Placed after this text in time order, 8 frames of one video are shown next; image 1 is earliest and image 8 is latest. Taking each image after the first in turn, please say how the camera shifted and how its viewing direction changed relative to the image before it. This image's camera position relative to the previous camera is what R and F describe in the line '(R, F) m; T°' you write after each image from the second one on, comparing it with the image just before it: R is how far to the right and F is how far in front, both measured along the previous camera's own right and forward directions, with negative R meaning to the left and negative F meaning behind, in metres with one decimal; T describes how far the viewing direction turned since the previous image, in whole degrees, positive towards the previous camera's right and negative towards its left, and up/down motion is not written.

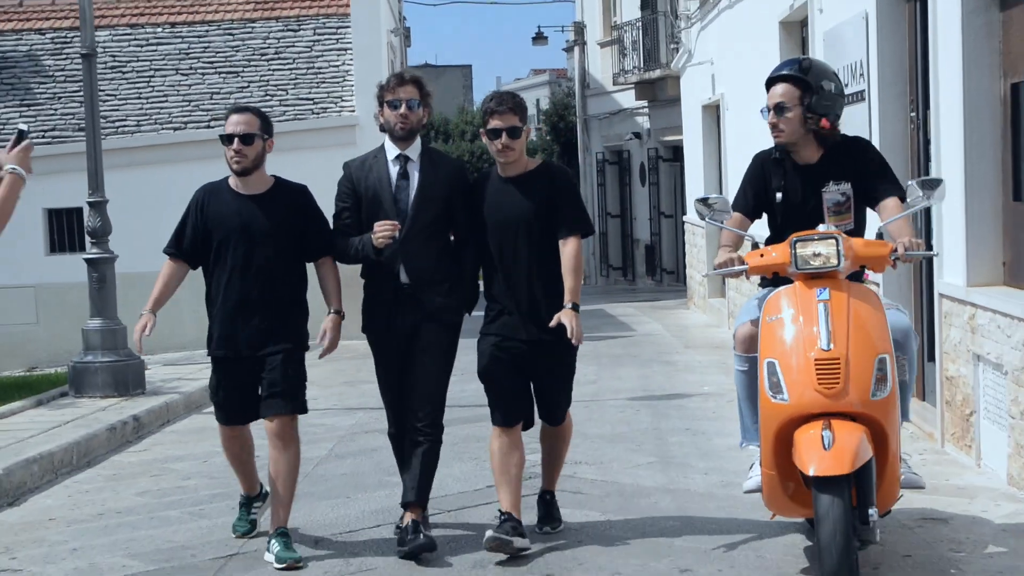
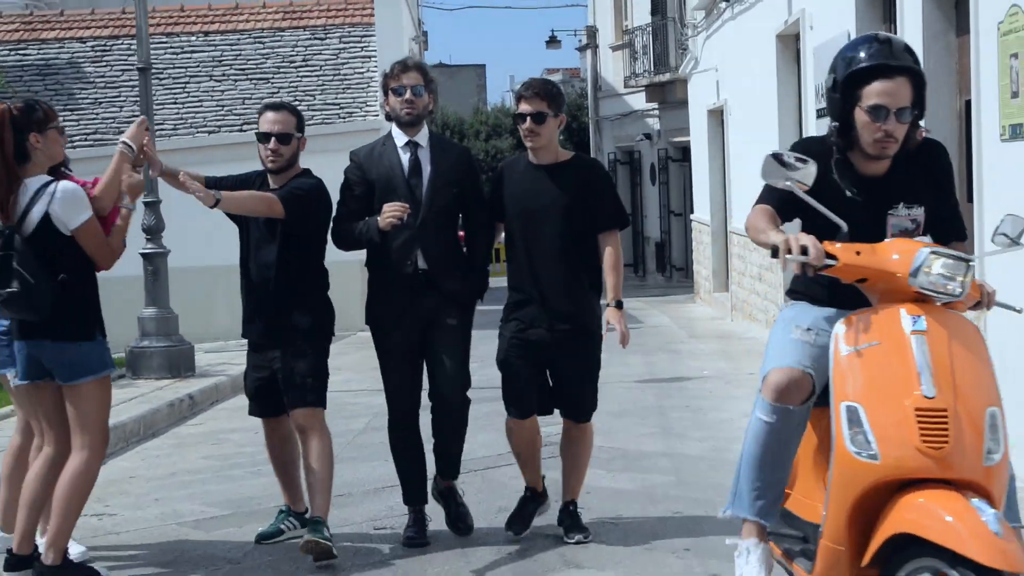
(0.0, -1.0) m; 0°
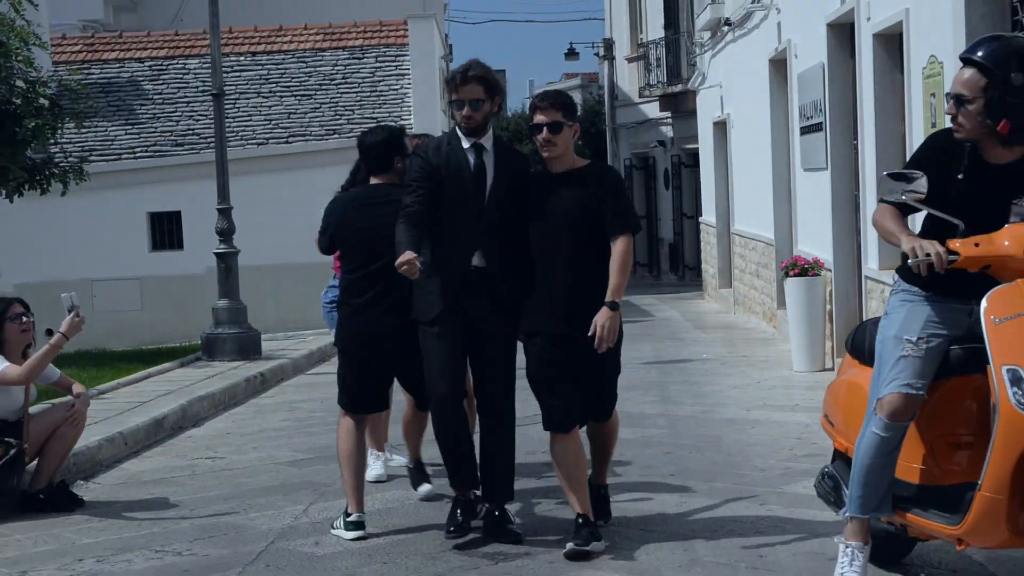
(0.0, -1.6) m; -1°
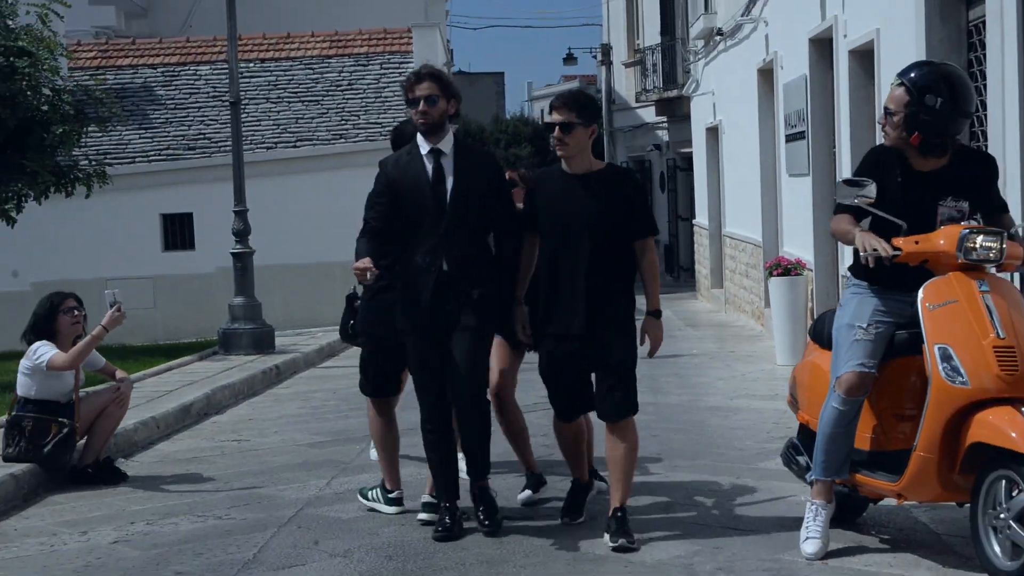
(0.0, -0.7) m; 0°
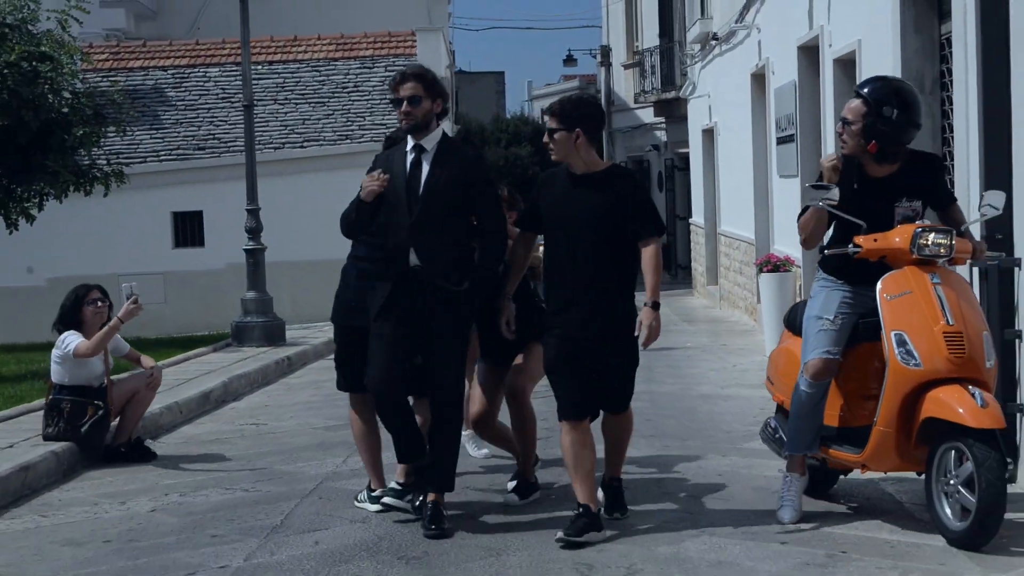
(0.0, -0.6) m; 0°
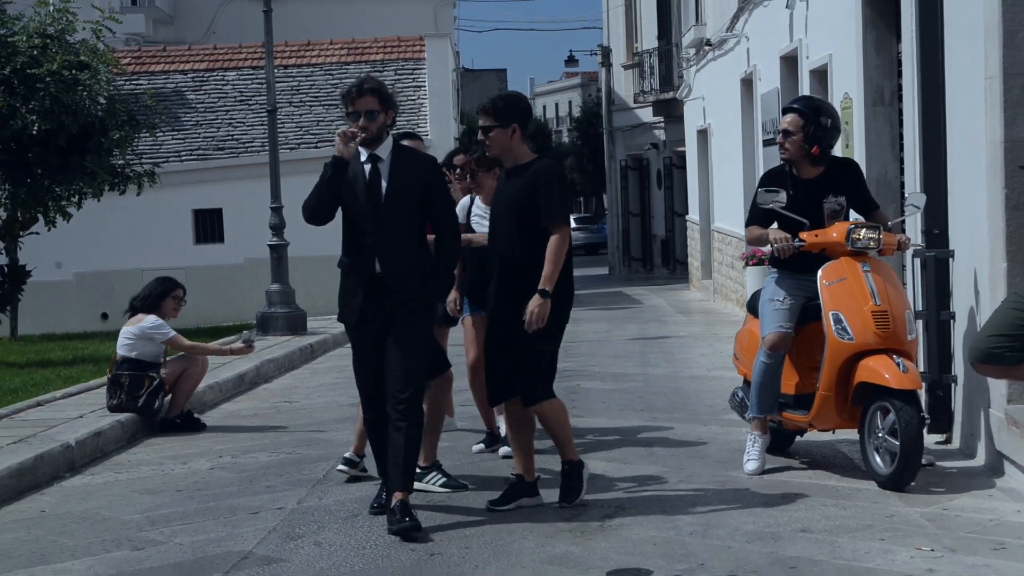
(0.0, -1.0) m; 0°
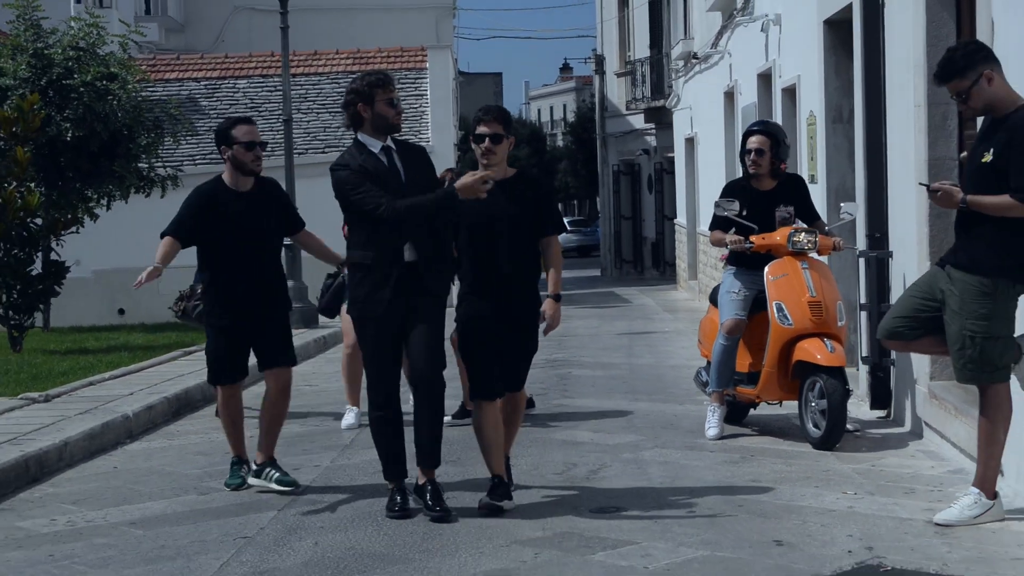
(0.0, -1.1) m; 0°
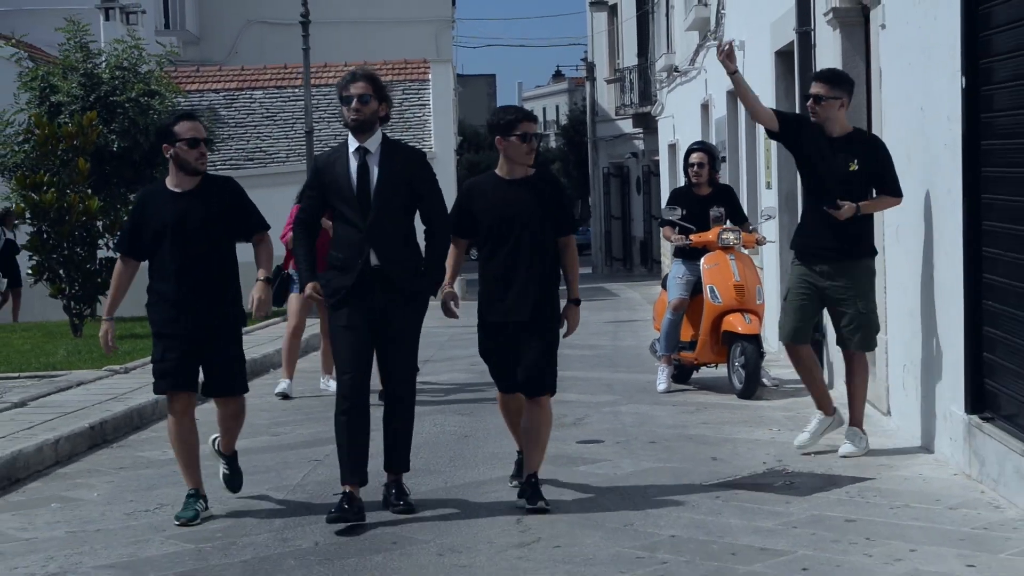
(-0.1, -1.9) m; 0°
